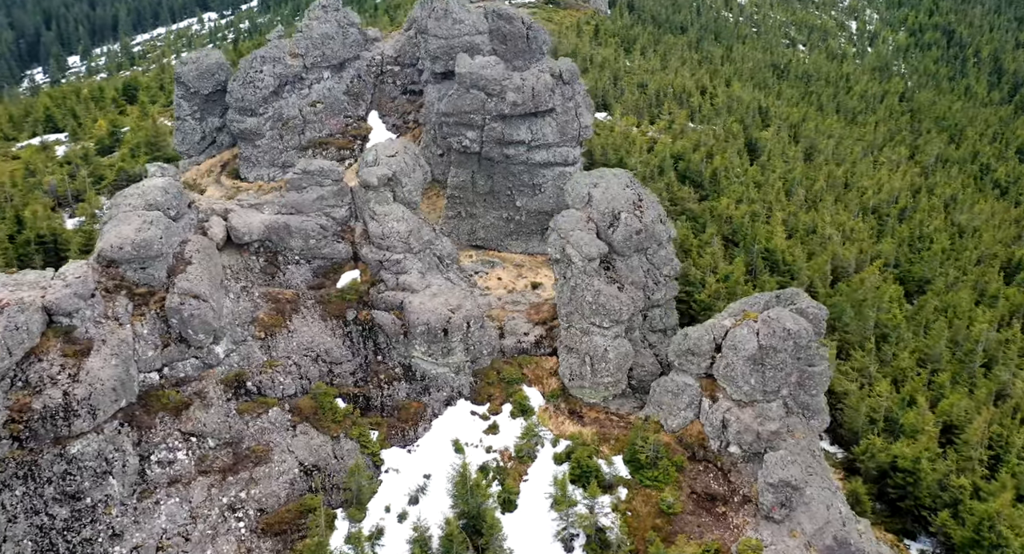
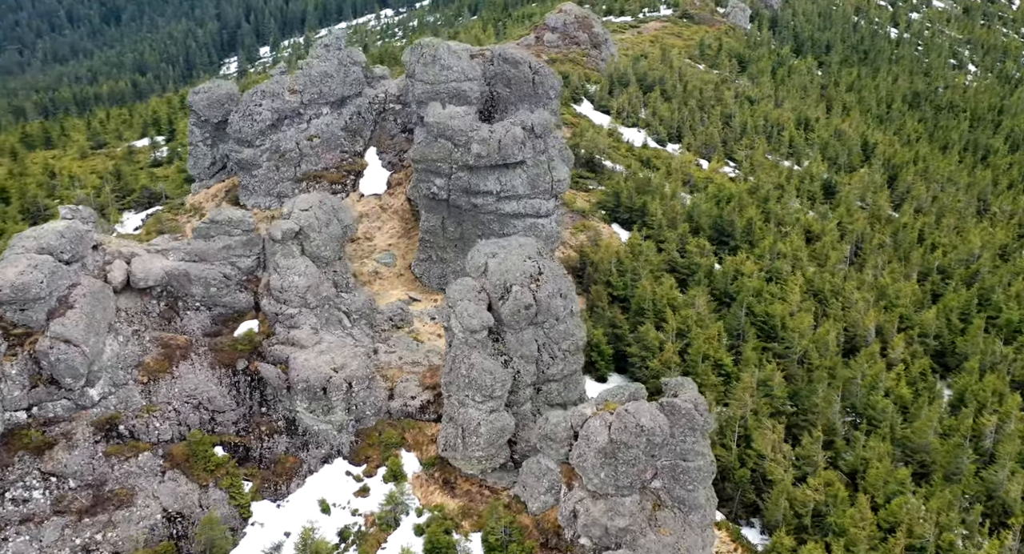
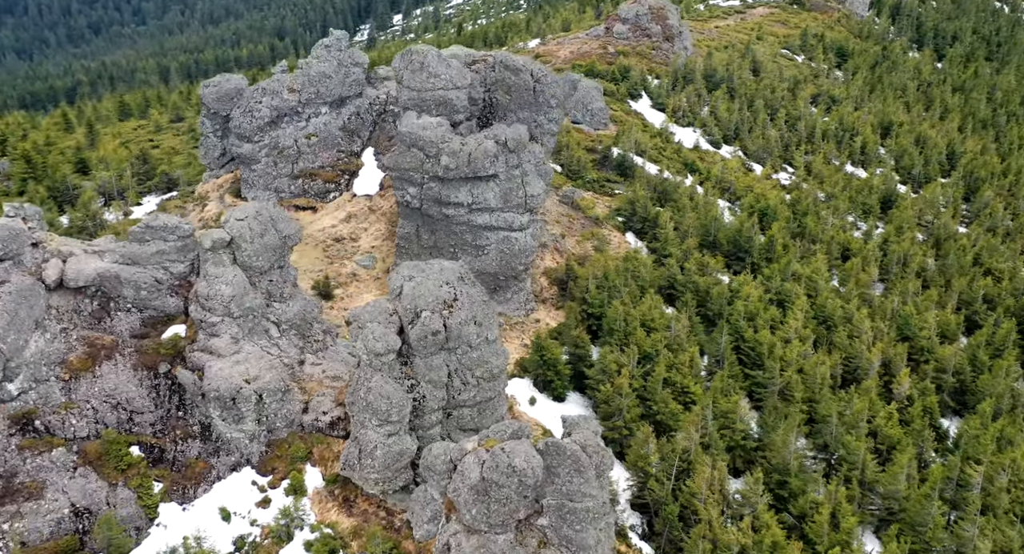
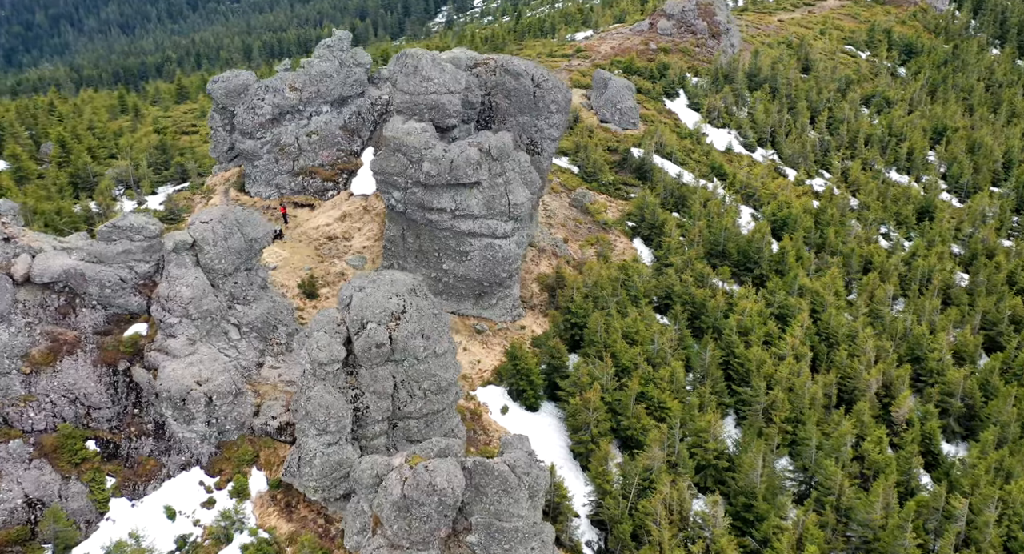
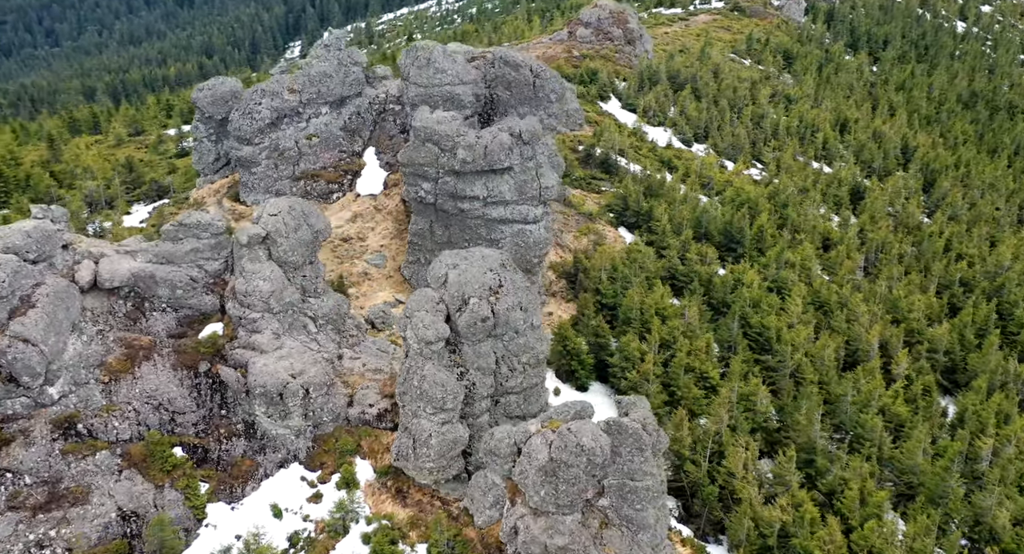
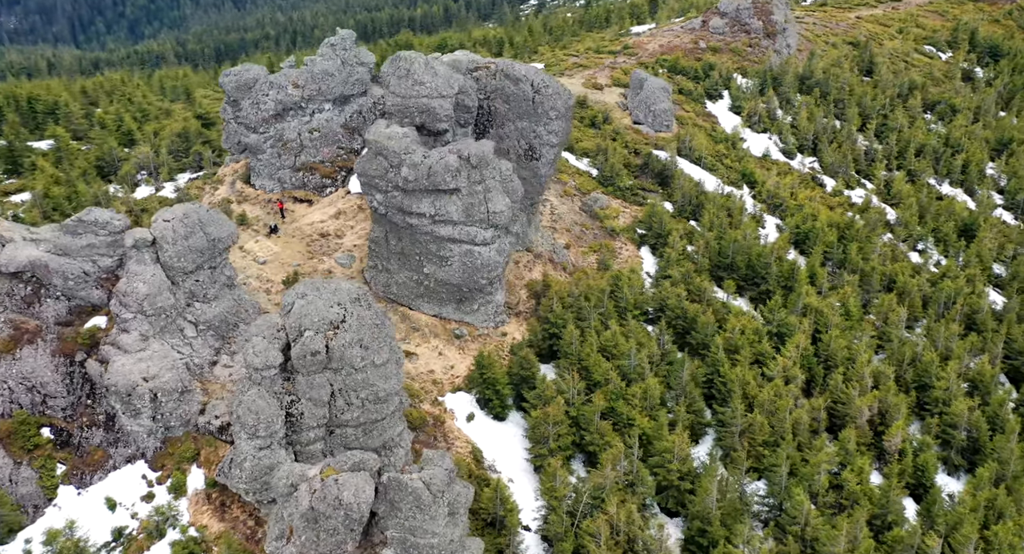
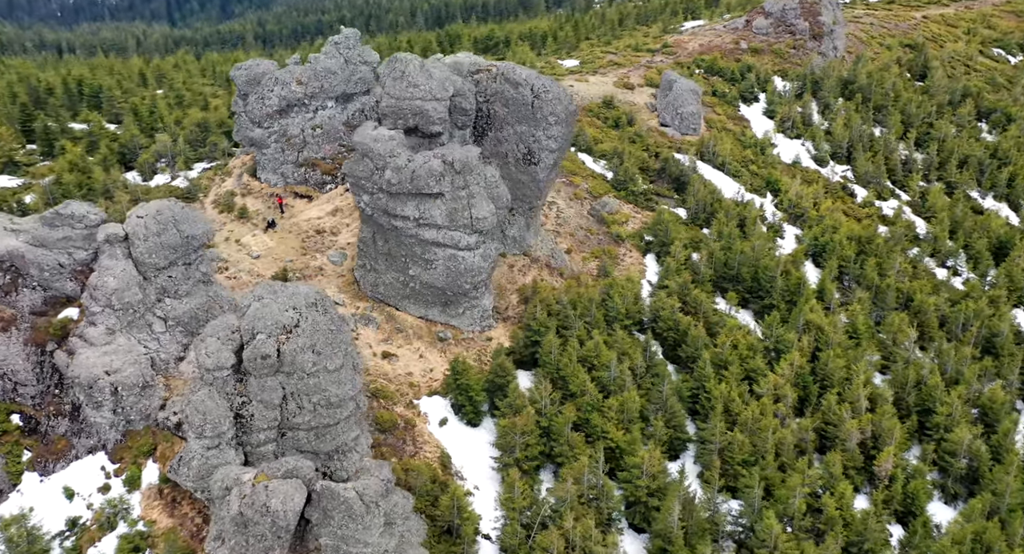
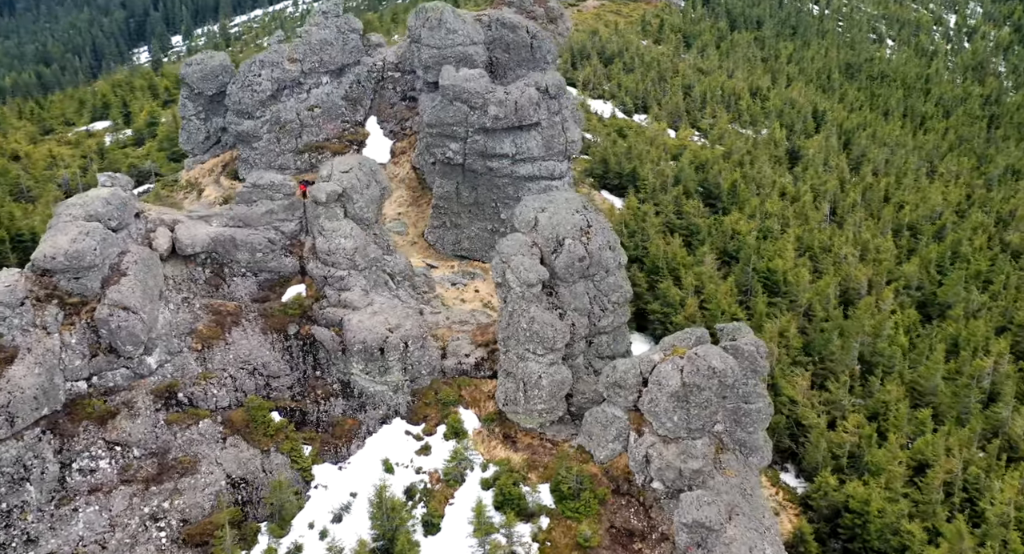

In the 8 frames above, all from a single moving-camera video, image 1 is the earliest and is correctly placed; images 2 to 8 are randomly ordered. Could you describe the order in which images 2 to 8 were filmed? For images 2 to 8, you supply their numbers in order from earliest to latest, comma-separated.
8, 2, 5, 3, 4, 6, 7
